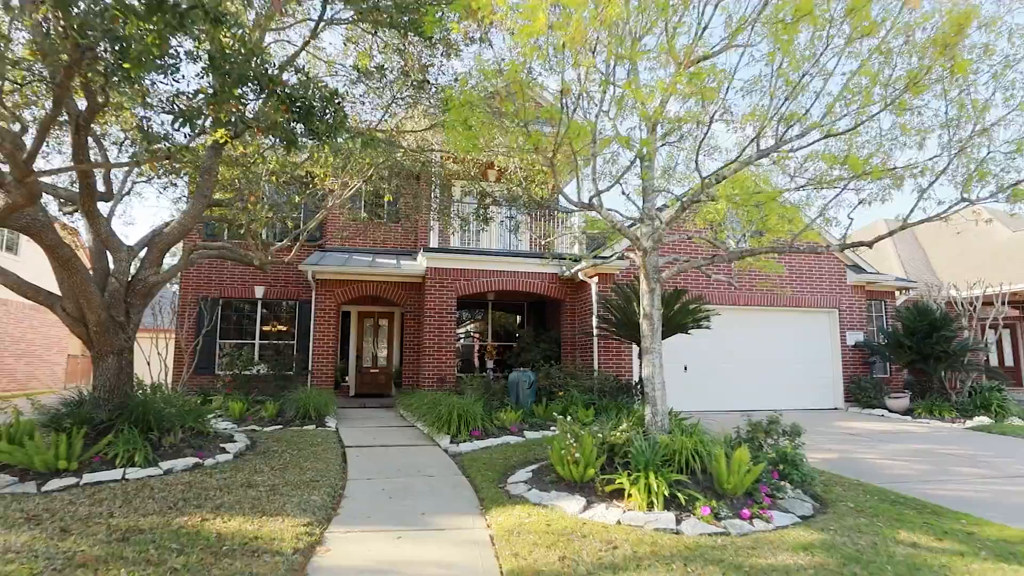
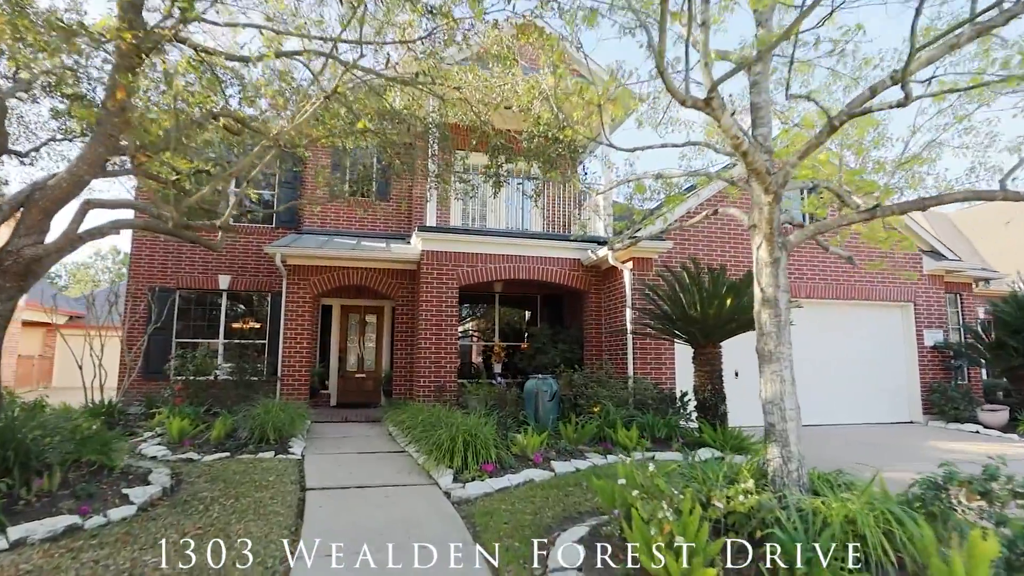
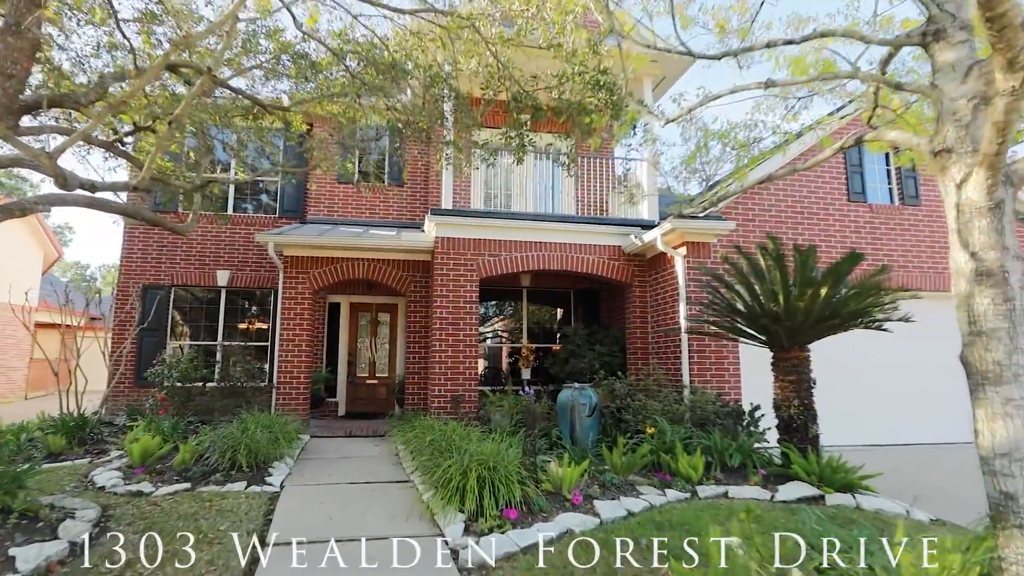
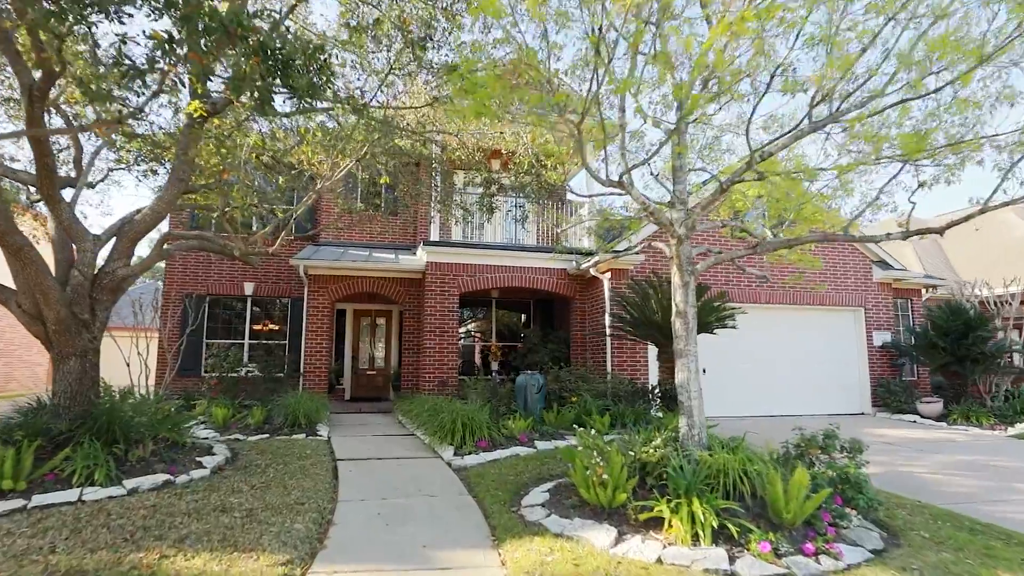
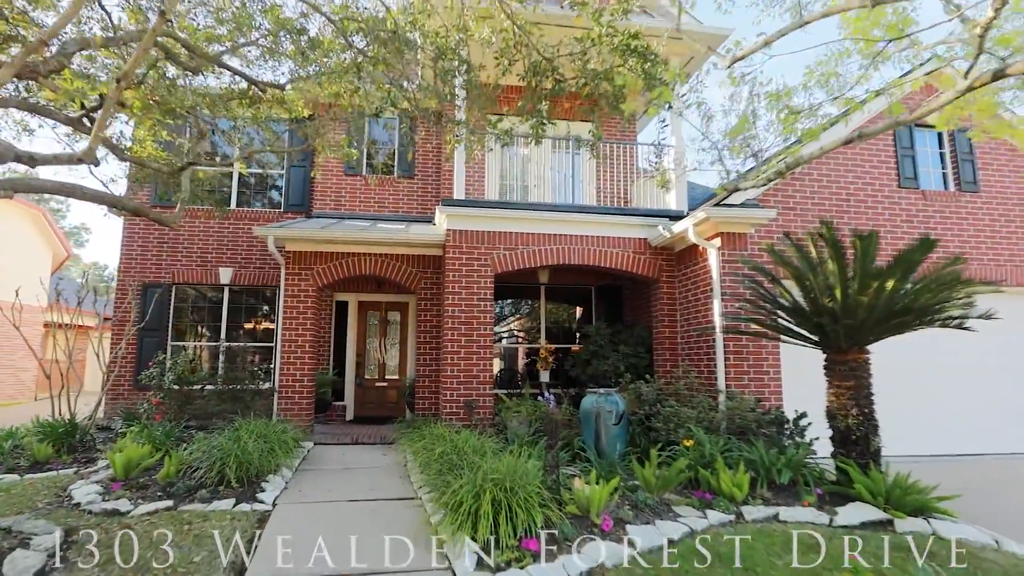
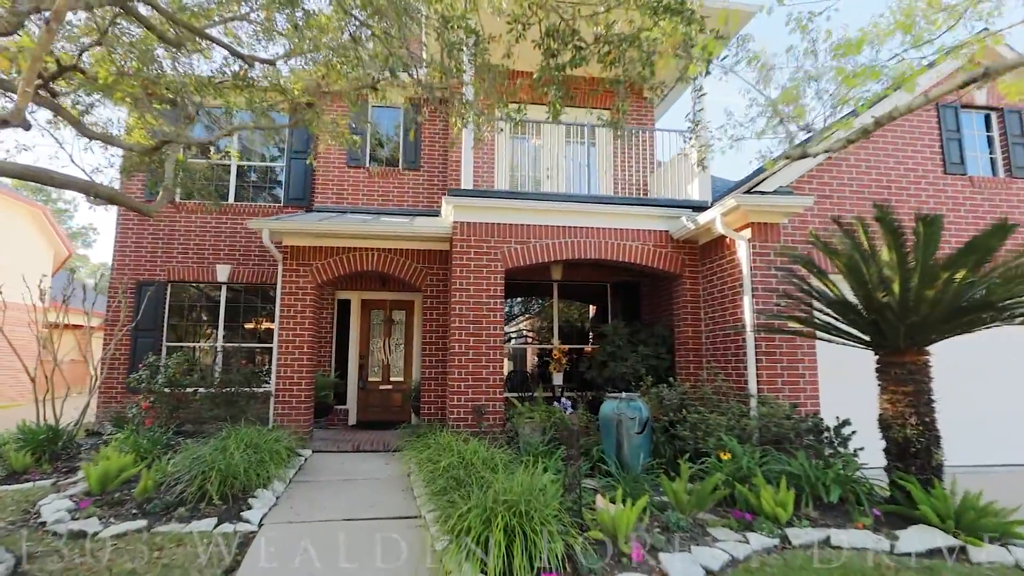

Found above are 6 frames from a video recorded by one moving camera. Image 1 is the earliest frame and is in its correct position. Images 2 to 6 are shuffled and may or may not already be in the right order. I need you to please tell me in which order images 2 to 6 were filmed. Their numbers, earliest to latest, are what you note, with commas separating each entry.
4, 2, 3, 5, 6
